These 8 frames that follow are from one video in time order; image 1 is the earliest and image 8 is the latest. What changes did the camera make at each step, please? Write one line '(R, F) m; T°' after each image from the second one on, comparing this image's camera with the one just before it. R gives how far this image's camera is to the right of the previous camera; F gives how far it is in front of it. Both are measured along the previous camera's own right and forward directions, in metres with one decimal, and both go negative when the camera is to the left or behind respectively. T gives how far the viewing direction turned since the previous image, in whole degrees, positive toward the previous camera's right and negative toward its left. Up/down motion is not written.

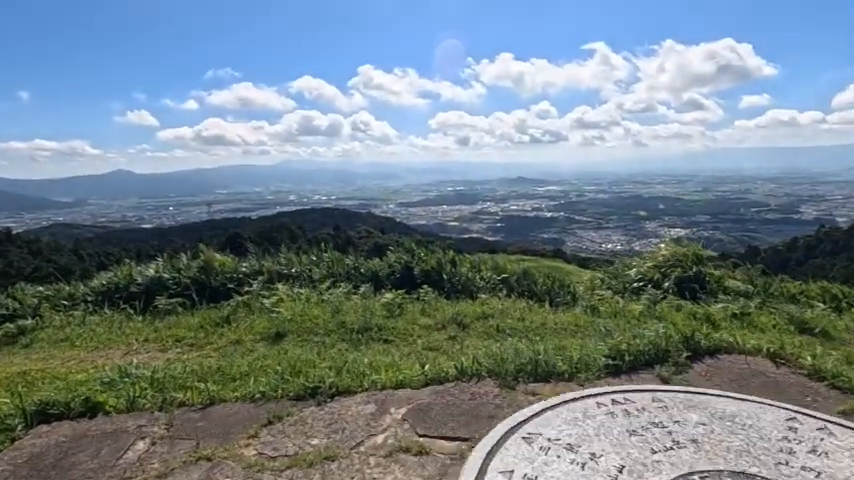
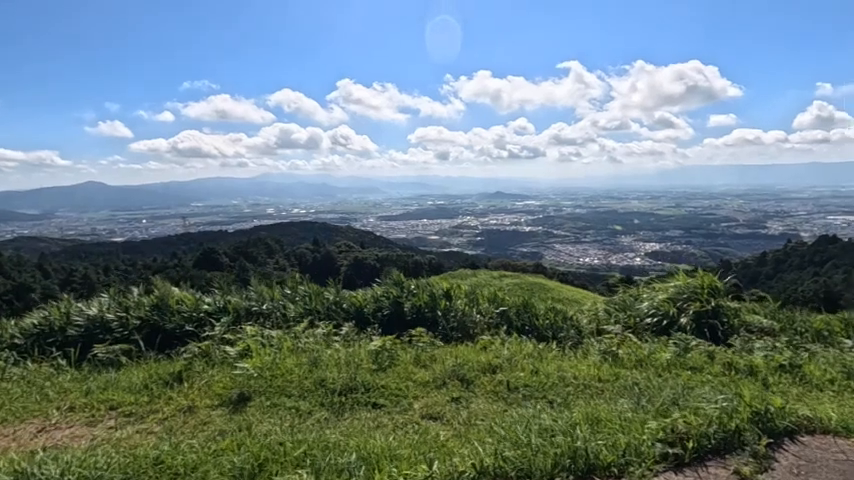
(-0.1, +0.6) m; +3°
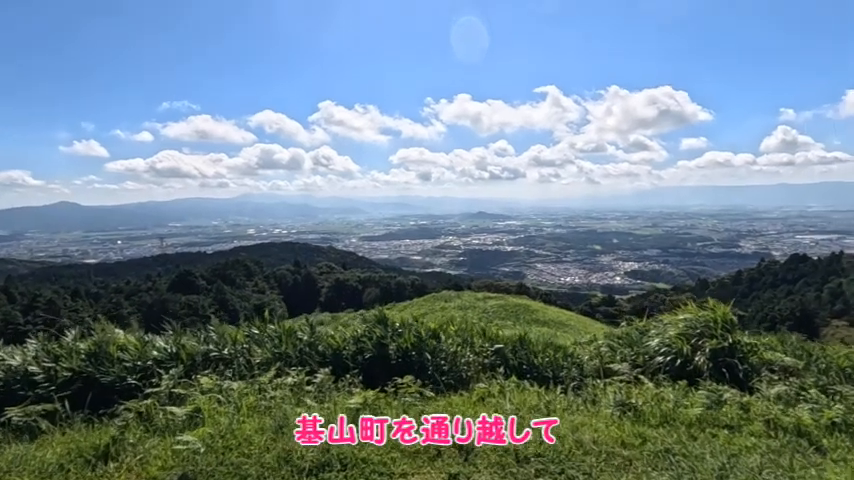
(0.0, +0.5) m; +2°
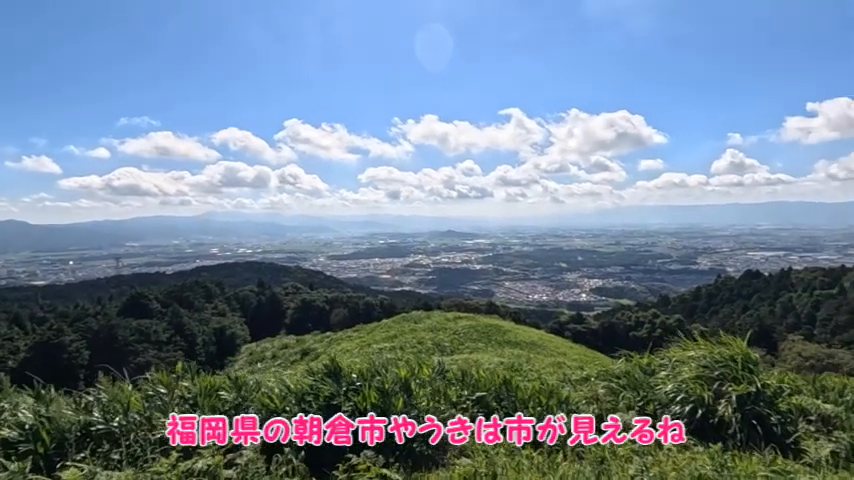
(0.0, +0.8) m; +4°
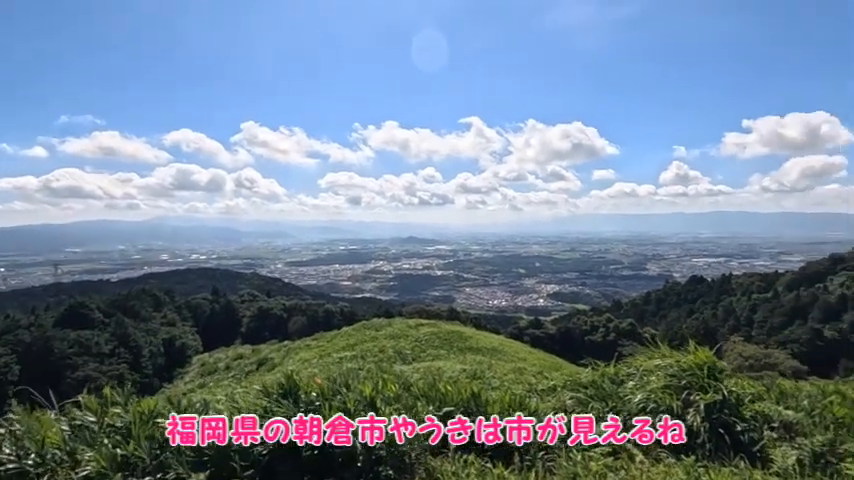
(0.0, +0.2) m; +5°
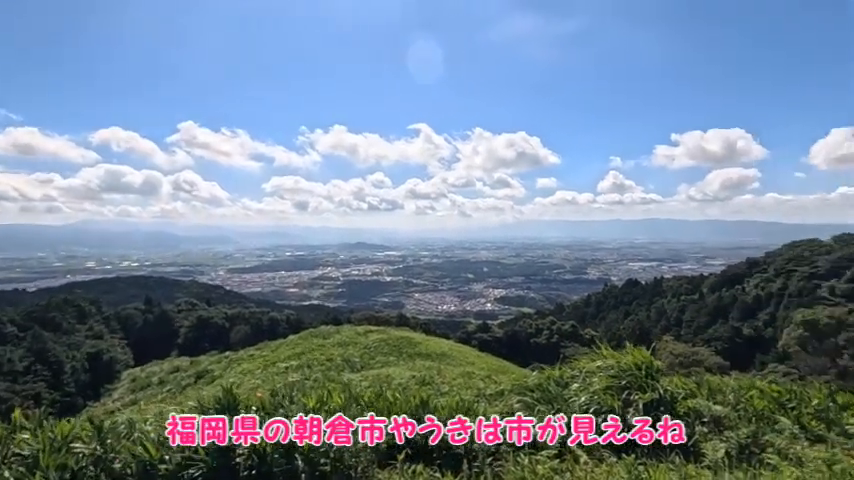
(0.0, +0.1) m; +6°
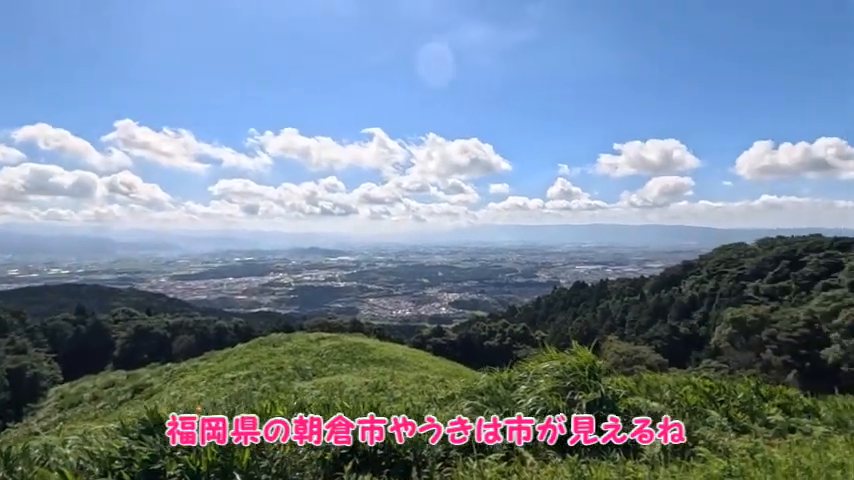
(0.0, 0.0) m; +6°
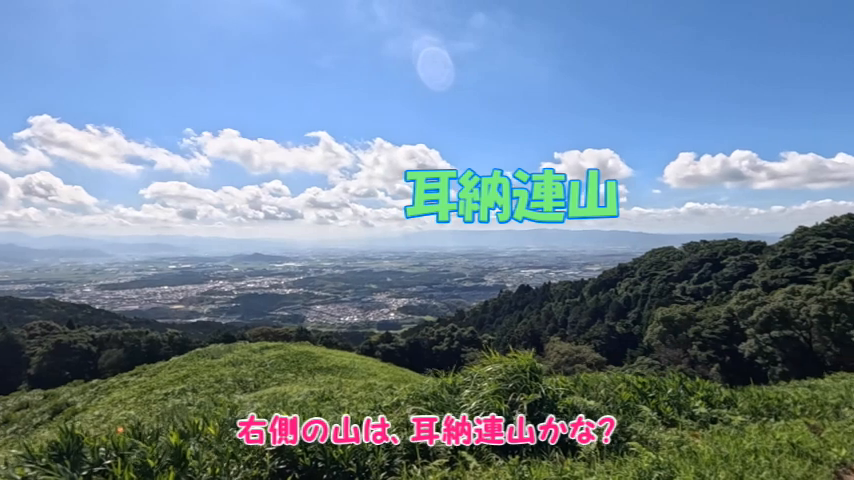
(0.0, 0.0) m; +7°
